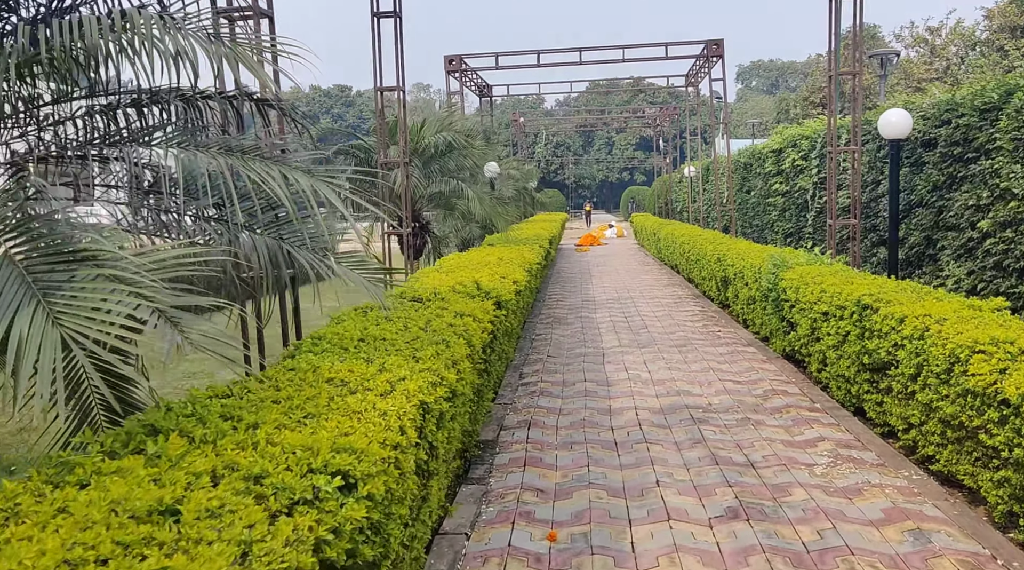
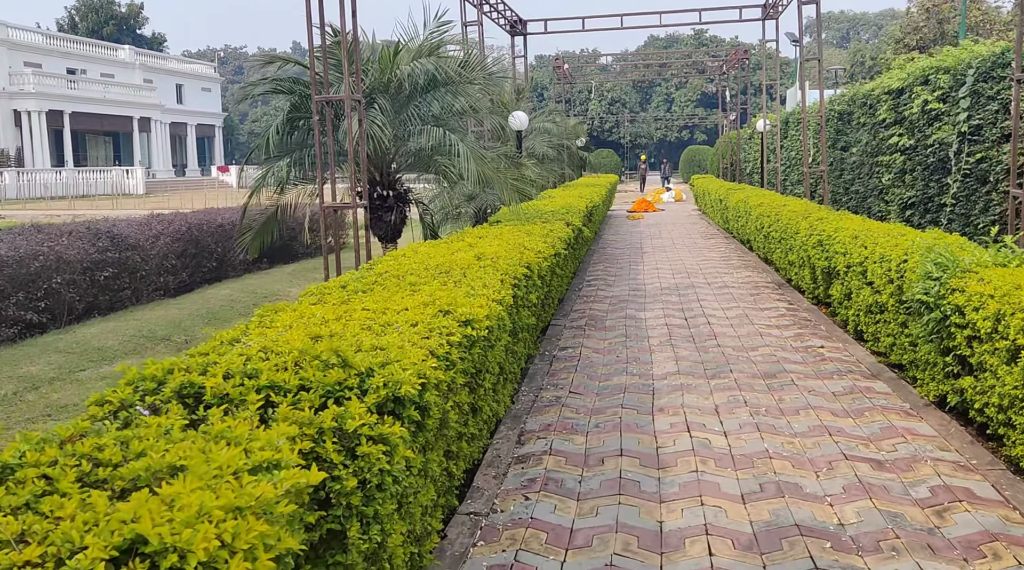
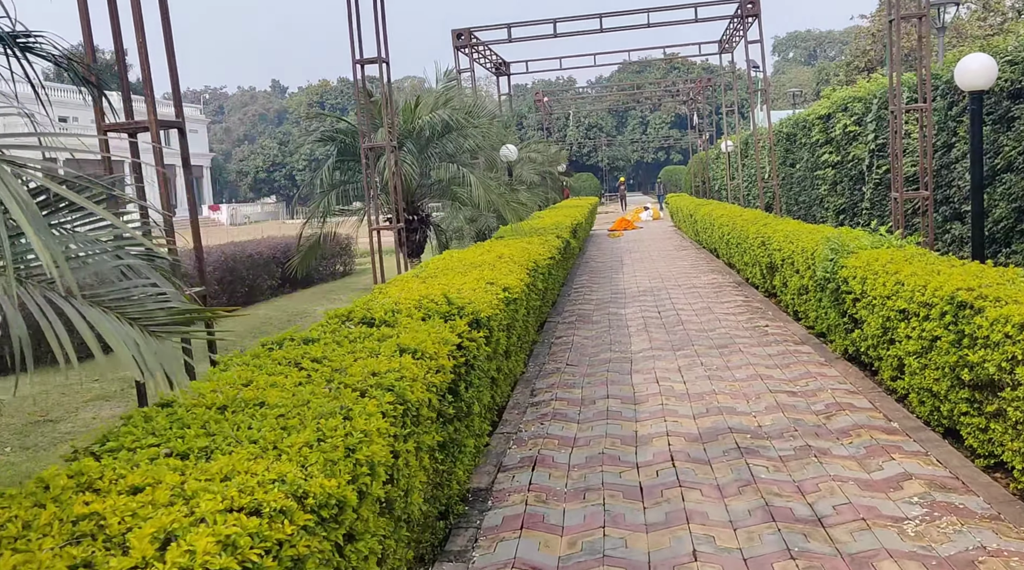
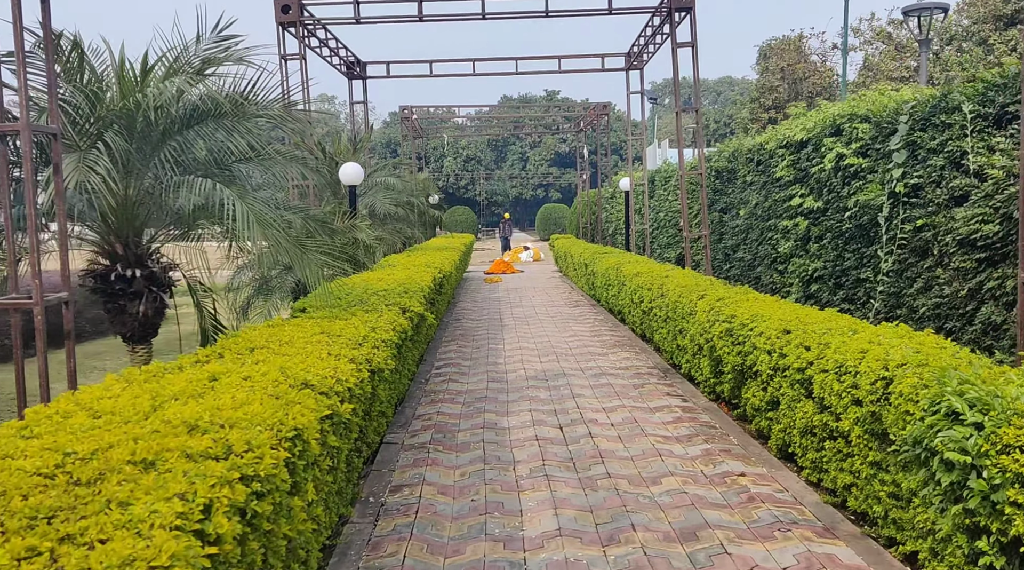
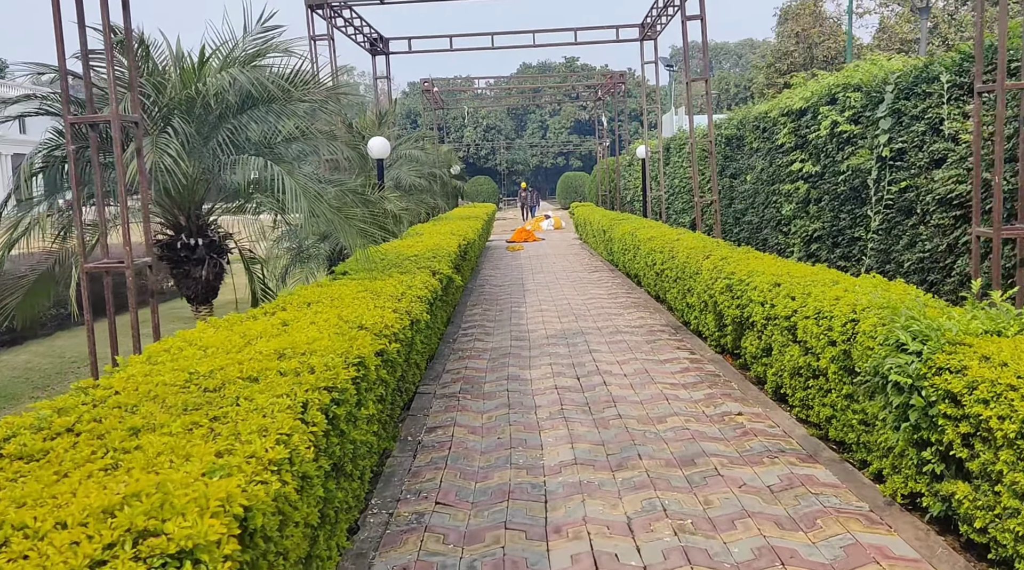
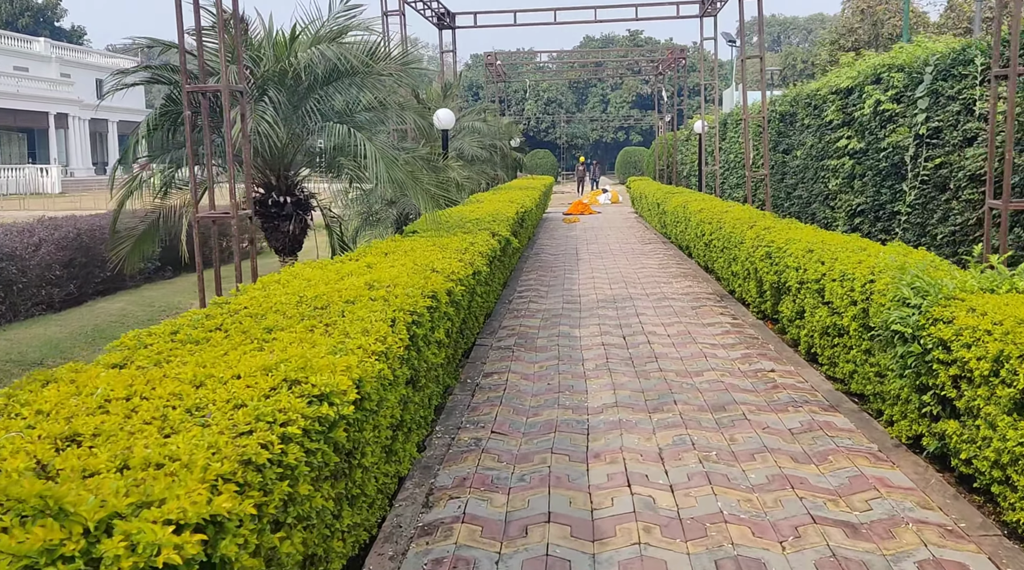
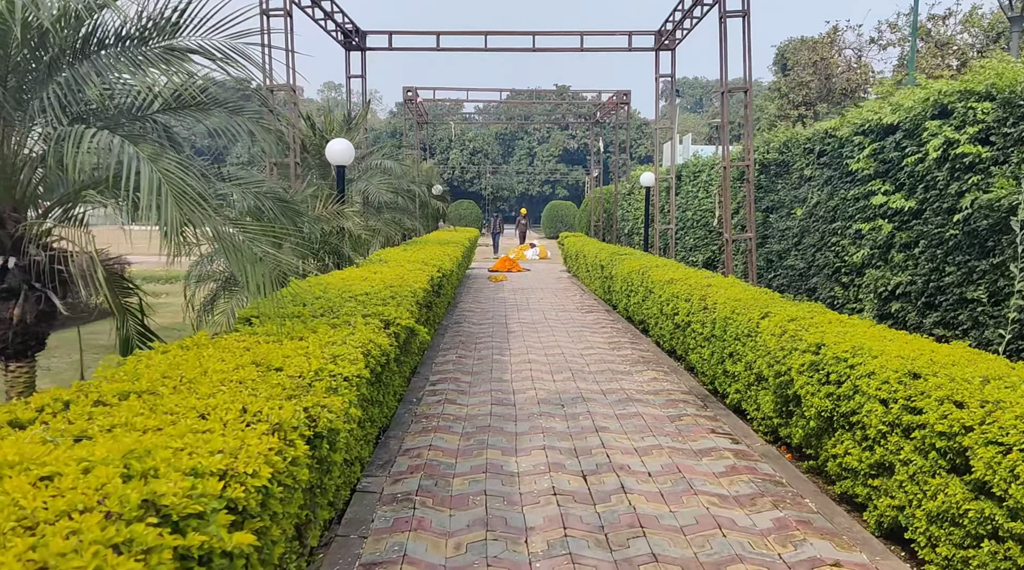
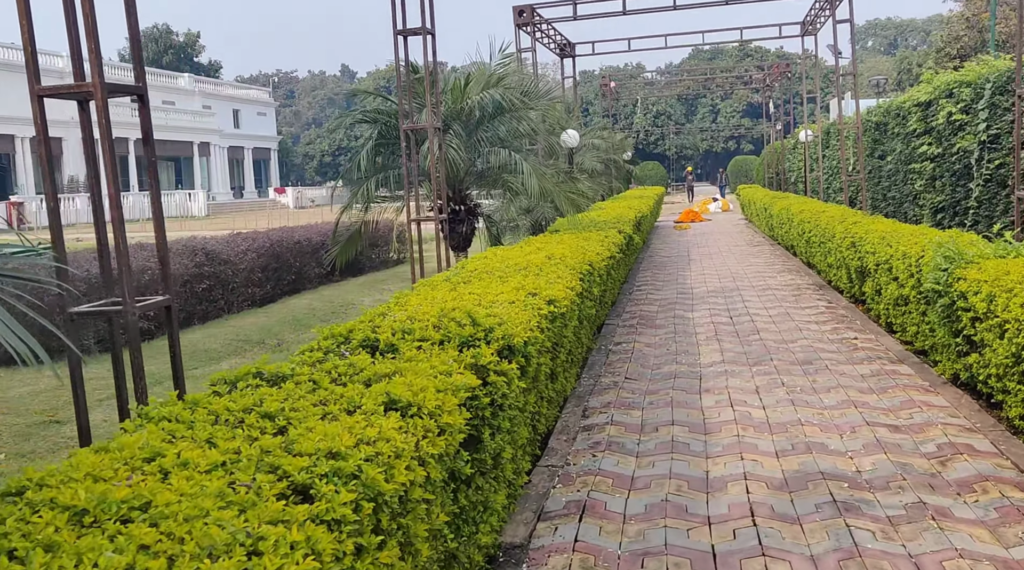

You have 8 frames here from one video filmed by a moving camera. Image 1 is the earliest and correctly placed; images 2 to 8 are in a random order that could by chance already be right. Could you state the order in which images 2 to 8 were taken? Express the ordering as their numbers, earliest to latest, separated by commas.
3, 8, 2, 6, 5, 4, 7
